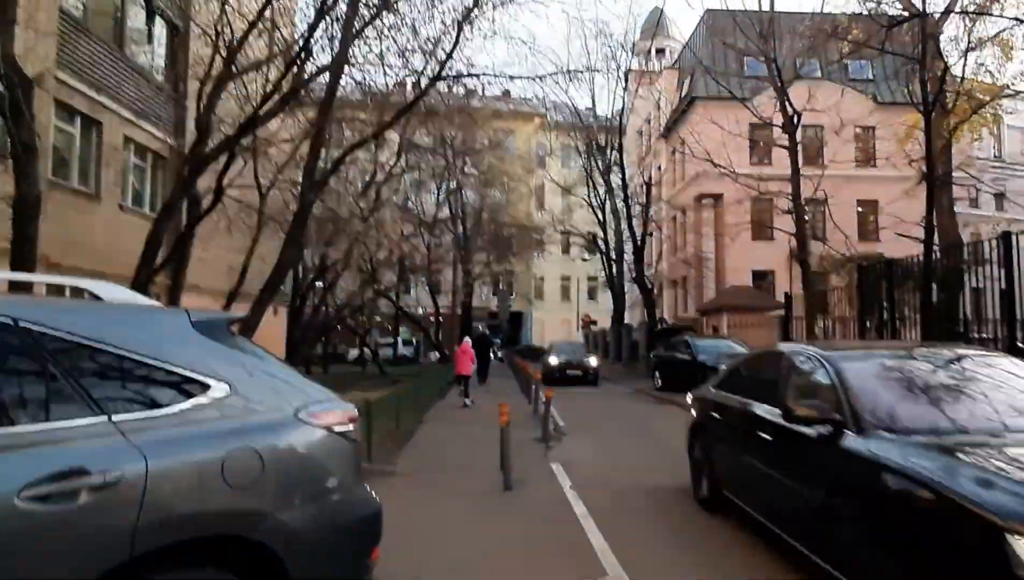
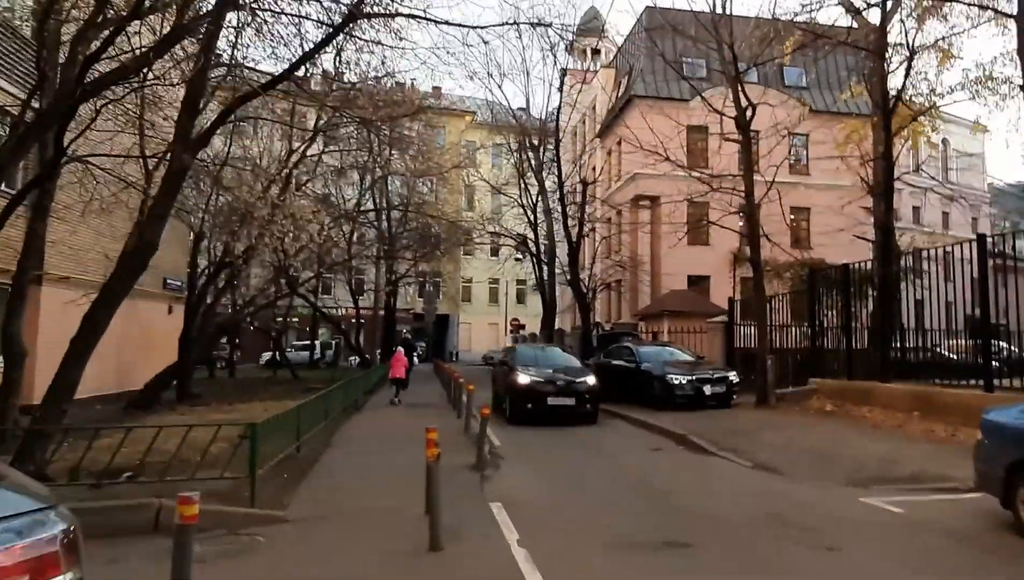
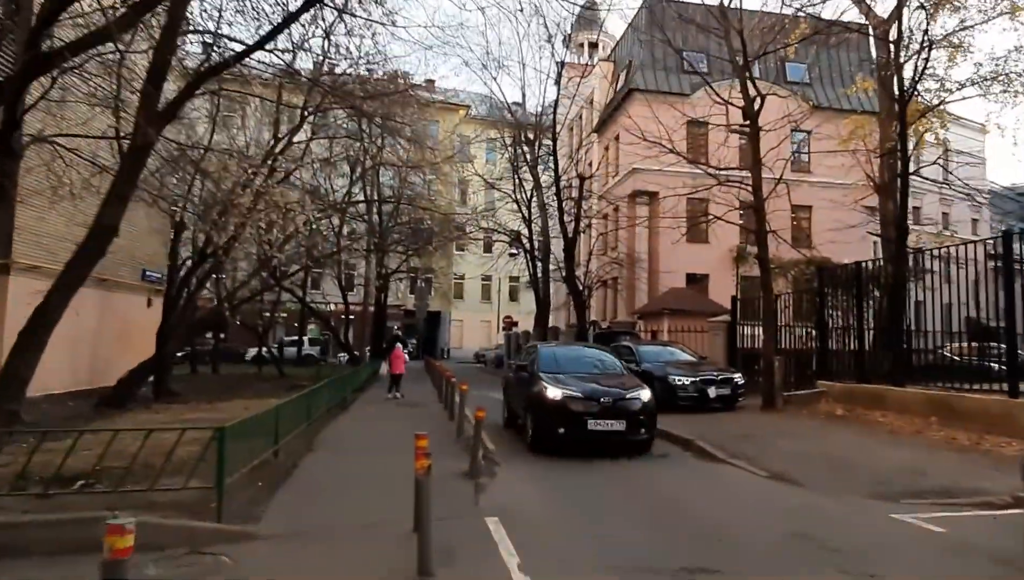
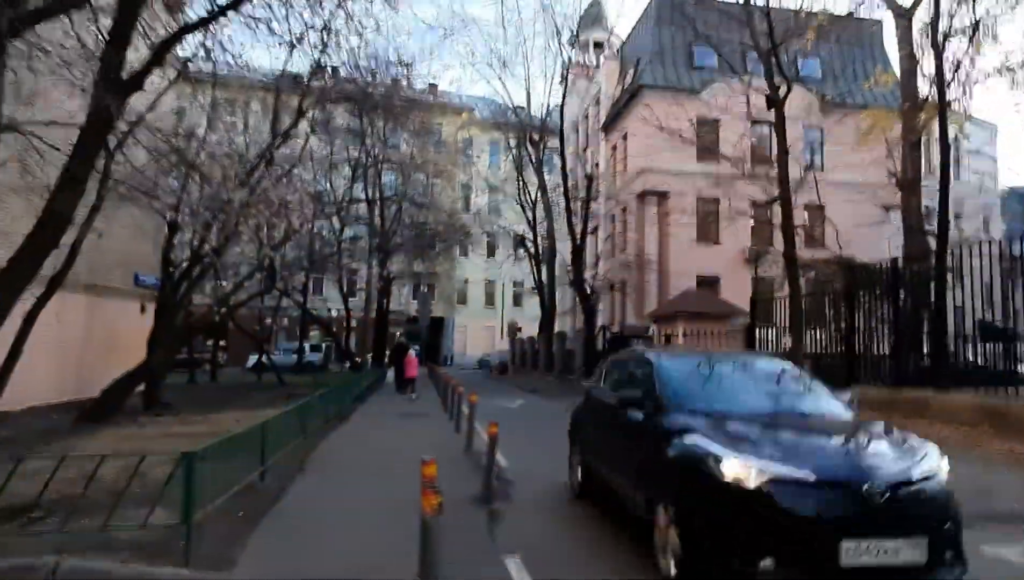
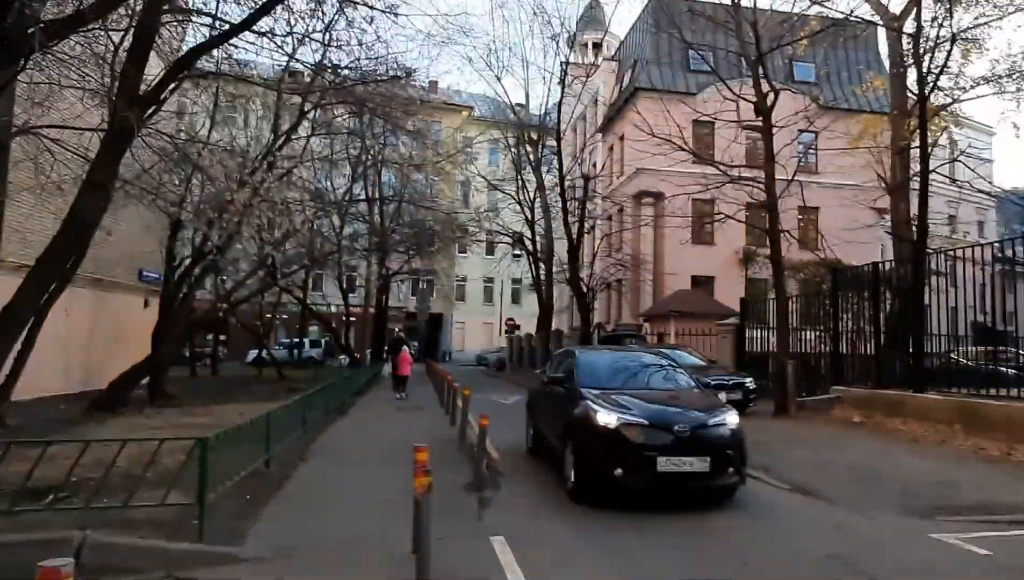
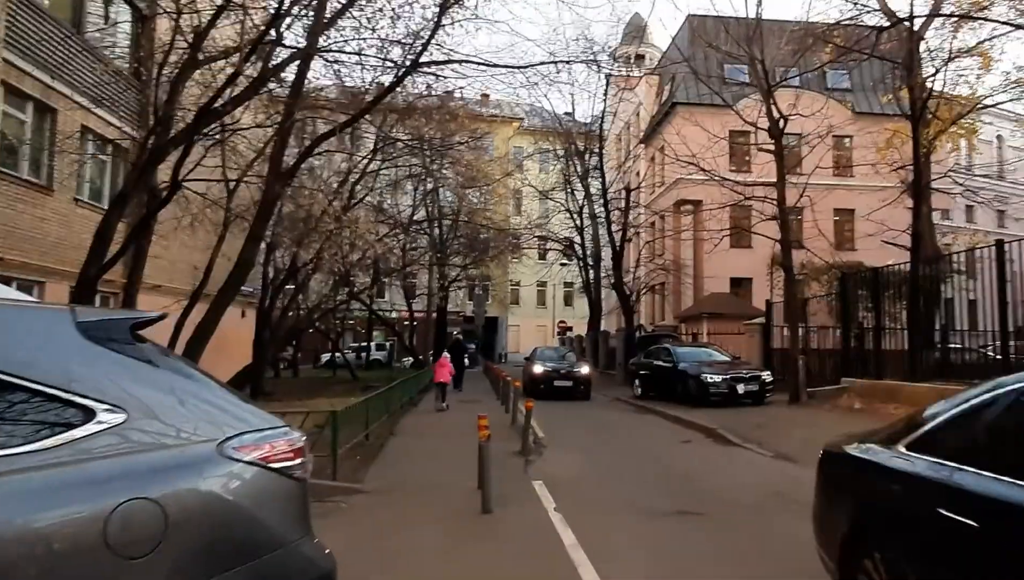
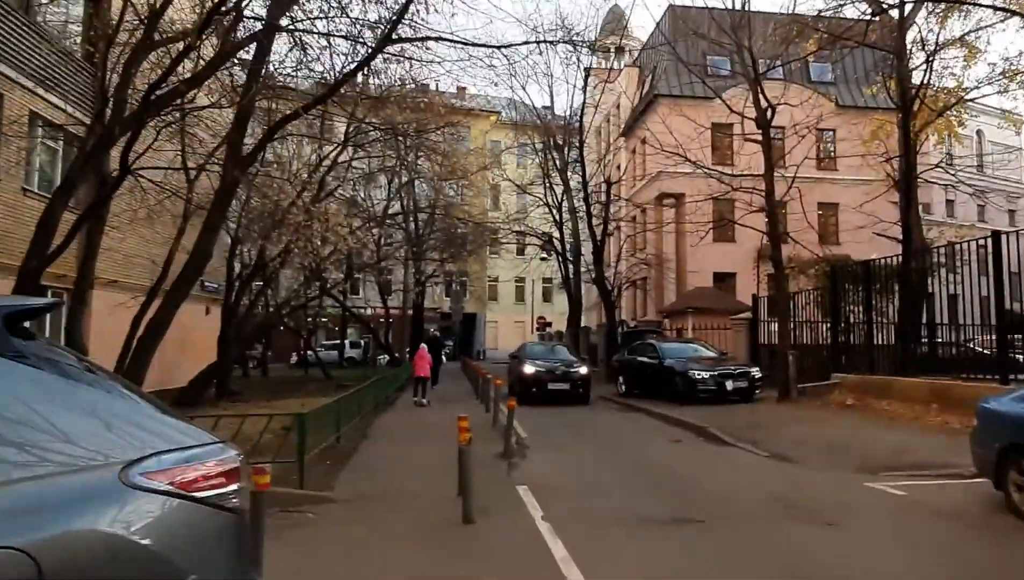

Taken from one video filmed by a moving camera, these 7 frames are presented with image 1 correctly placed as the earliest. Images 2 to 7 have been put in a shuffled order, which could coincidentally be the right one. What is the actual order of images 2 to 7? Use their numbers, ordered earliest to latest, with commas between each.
6, 7, 2, 3, 5, 4
